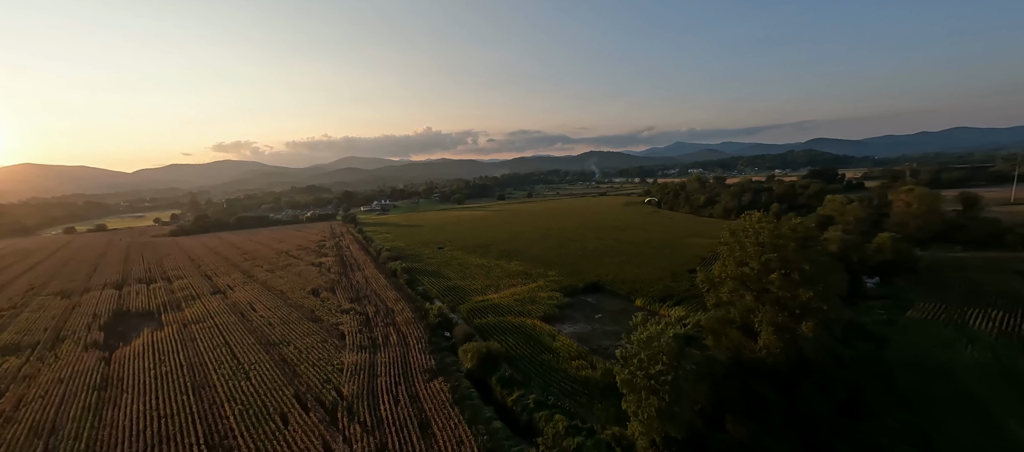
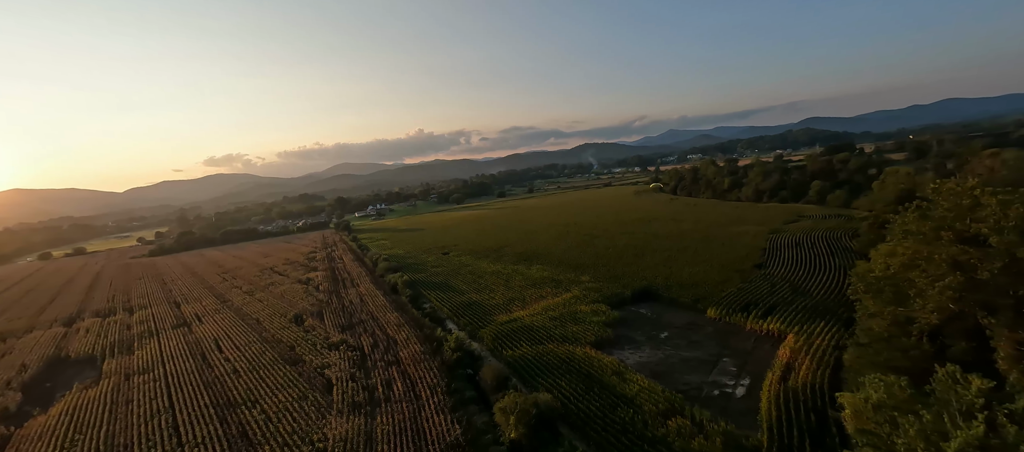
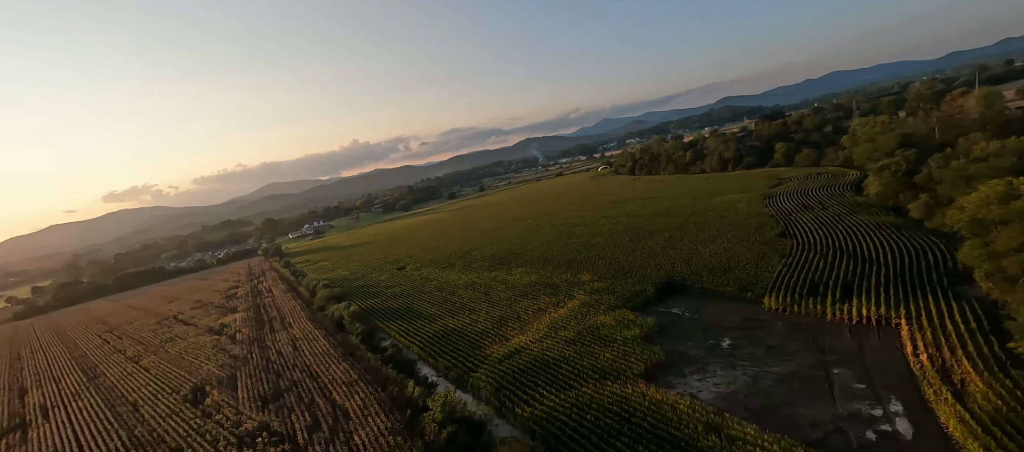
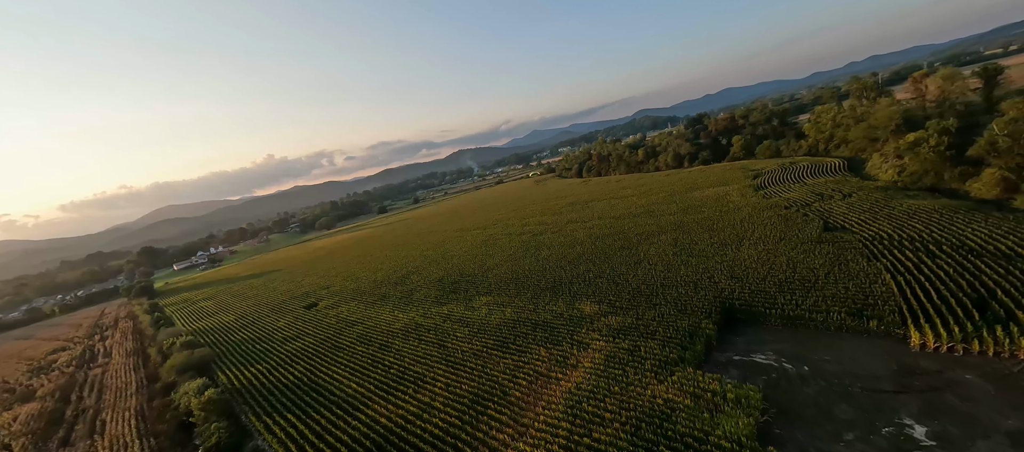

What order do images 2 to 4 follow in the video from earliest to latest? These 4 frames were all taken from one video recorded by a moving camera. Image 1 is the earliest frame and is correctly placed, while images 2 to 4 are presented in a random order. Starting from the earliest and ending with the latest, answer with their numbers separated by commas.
2, 3, 4
